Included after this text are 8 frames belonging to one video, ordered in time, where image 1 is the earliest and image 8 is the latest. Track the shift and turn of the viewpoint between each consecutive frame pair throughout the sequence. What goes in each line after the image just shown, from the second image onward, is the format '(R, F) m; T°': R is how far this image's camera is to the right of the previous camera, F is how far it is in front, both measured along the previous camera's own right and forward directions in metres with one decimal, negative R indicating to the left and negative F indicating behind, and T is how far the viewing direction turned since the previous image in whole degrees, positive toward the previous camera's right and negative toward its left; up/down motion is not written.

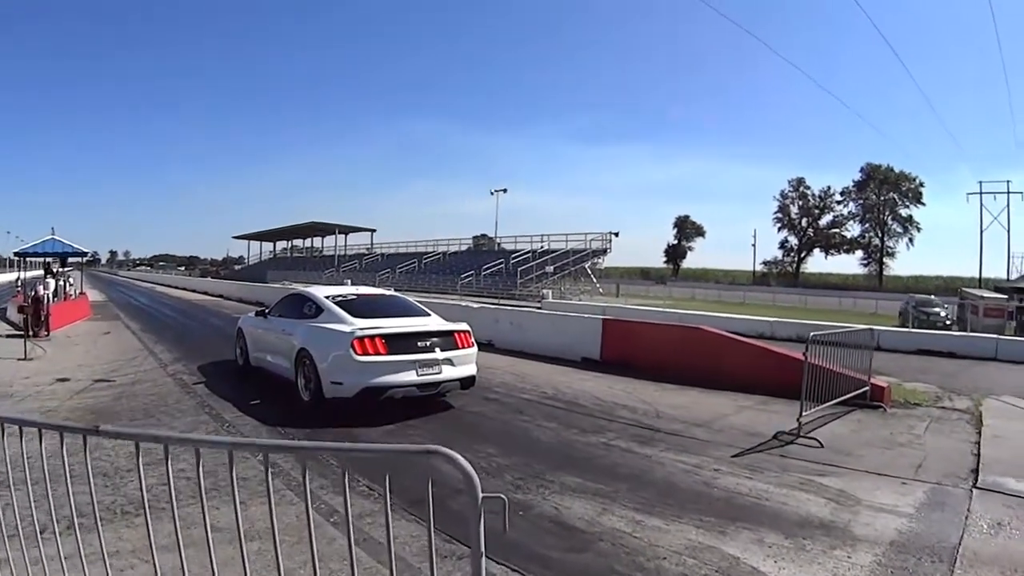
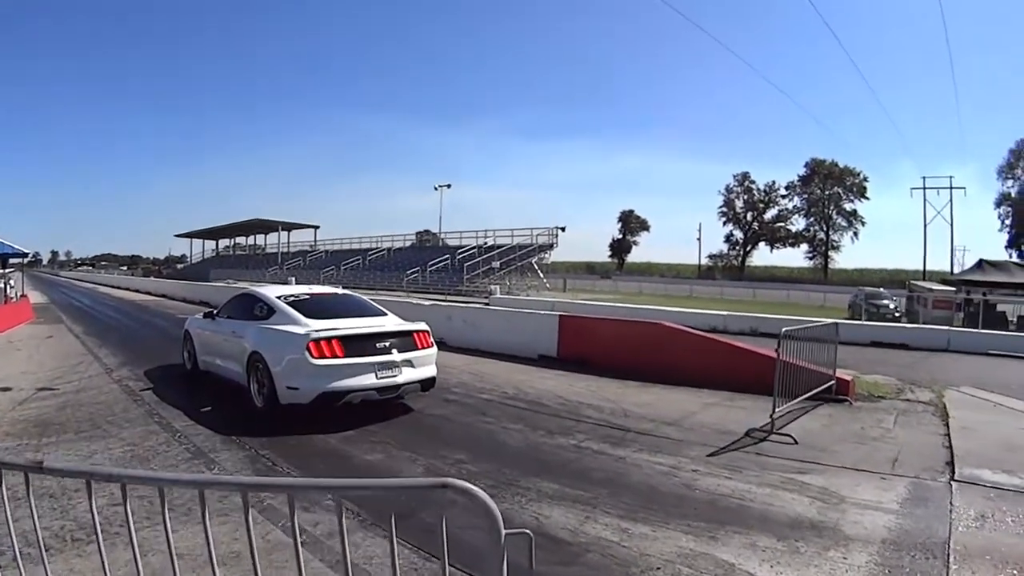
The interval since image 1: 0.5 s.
(-0.1, +0.3) m; +4°
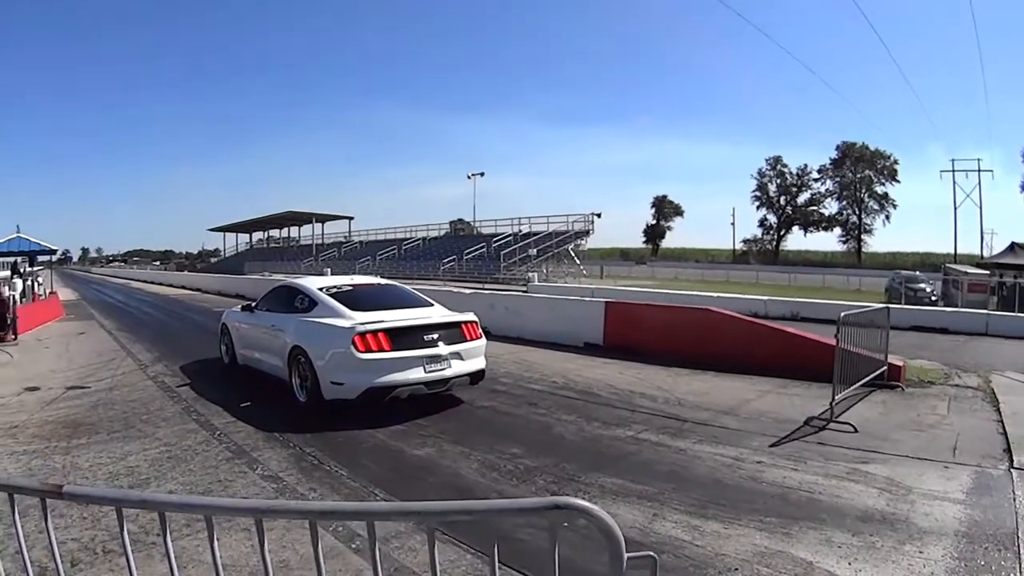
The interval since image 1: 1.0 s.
(-0.3, +0.5) m; -2°
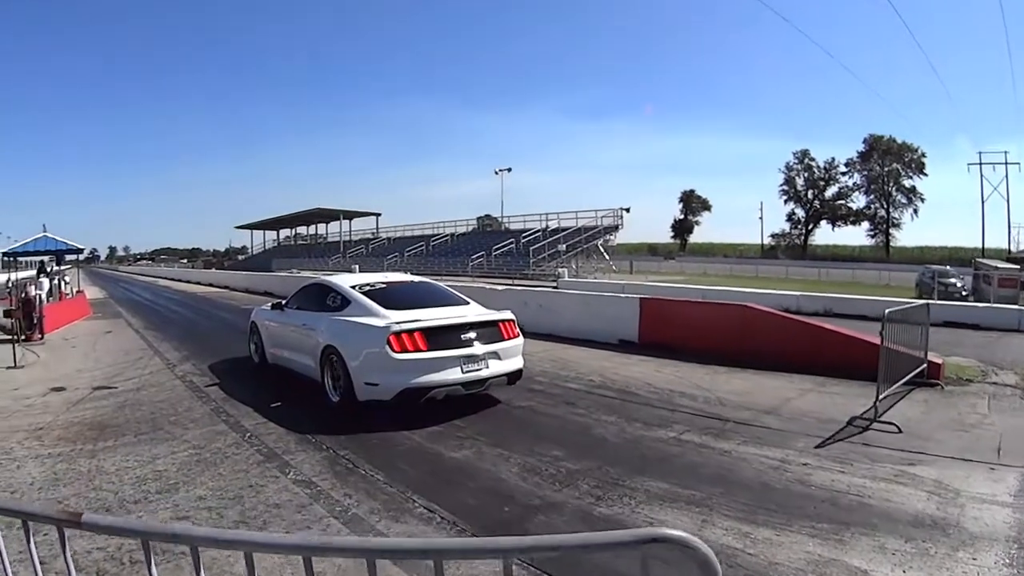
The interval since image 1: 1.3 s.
(-0.2, +0.3) m; -2°
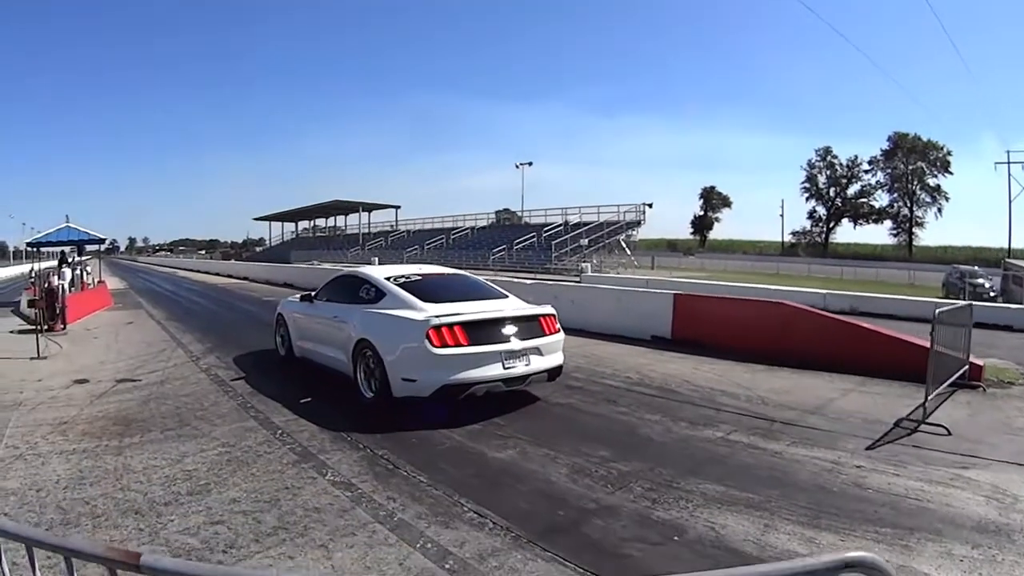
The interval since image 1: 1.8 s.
(-0.3, +0.4) m; -1°
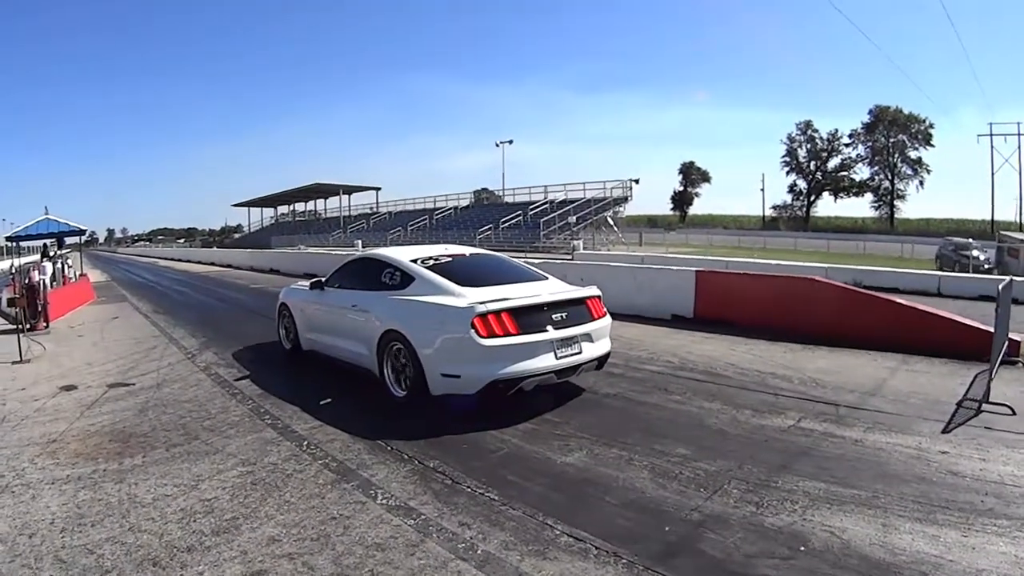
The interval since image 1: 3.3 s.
(-0.6, +0.8) m; +2°
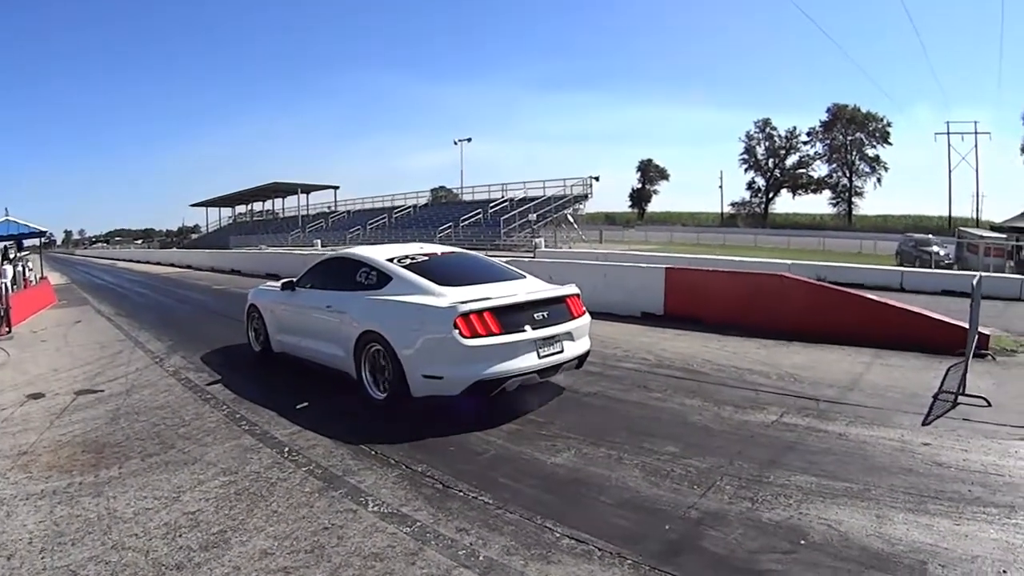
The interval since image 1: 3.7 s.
(-0.2, +0.1) m; +3°
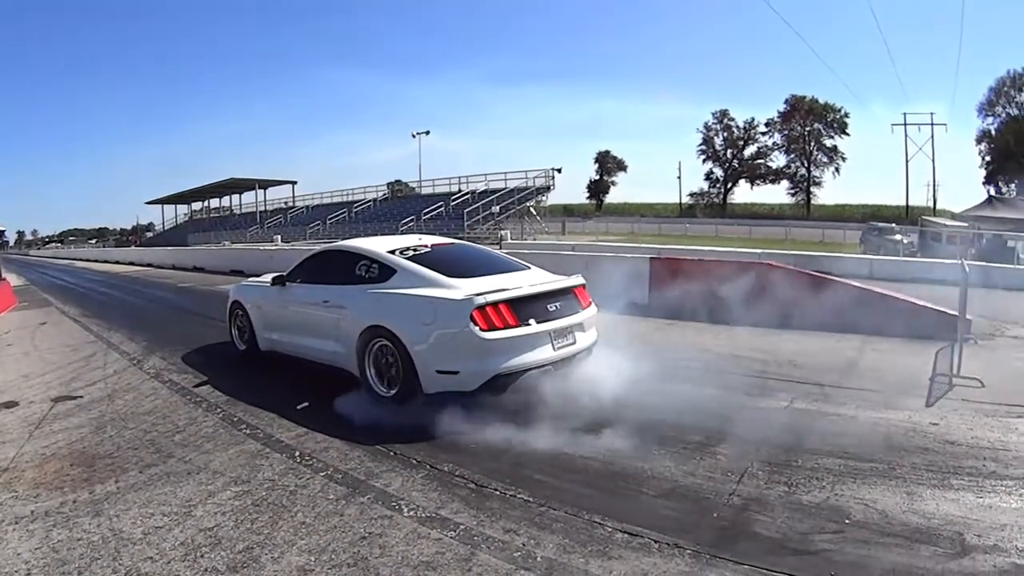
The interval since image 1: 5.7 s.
(-0.4, +0.3) m; +3°
